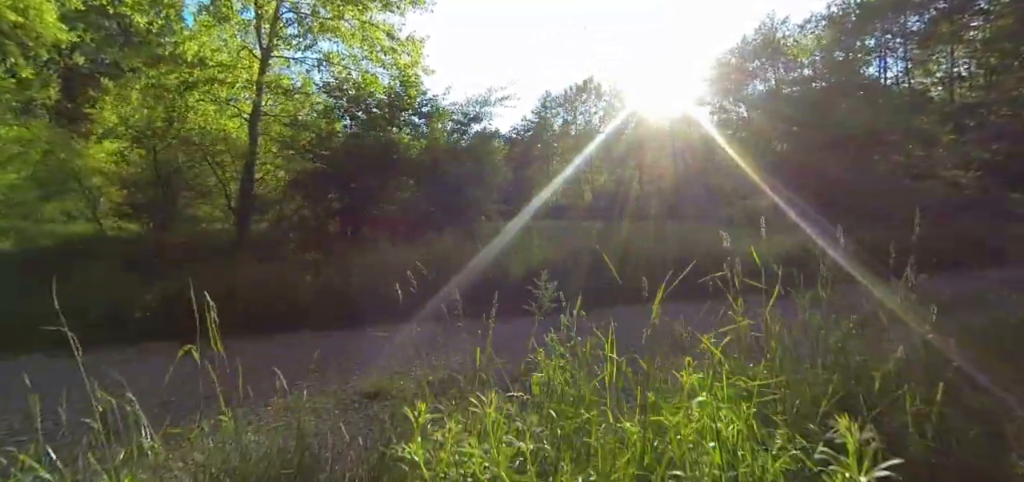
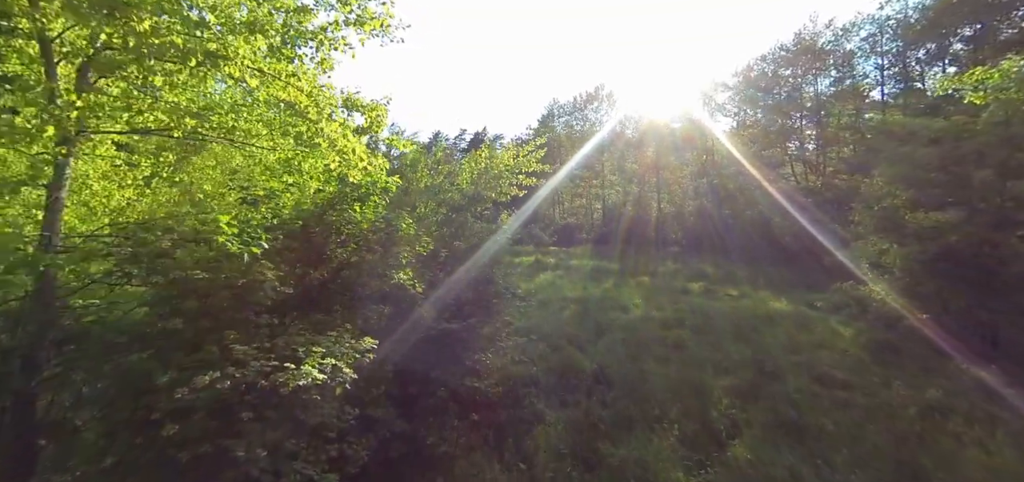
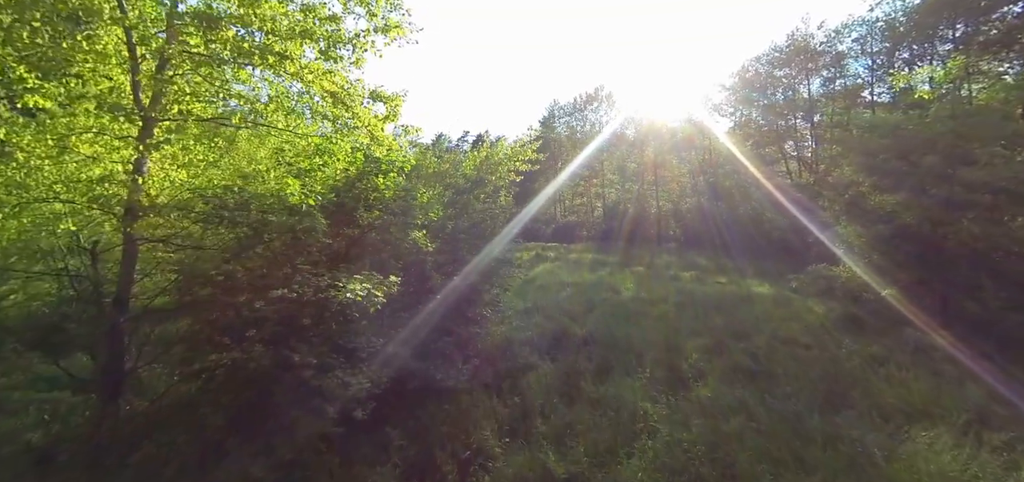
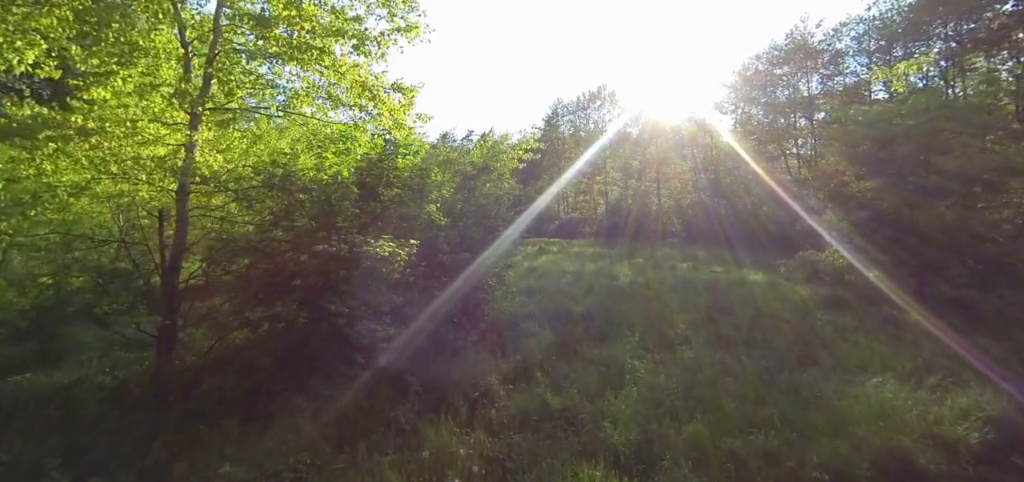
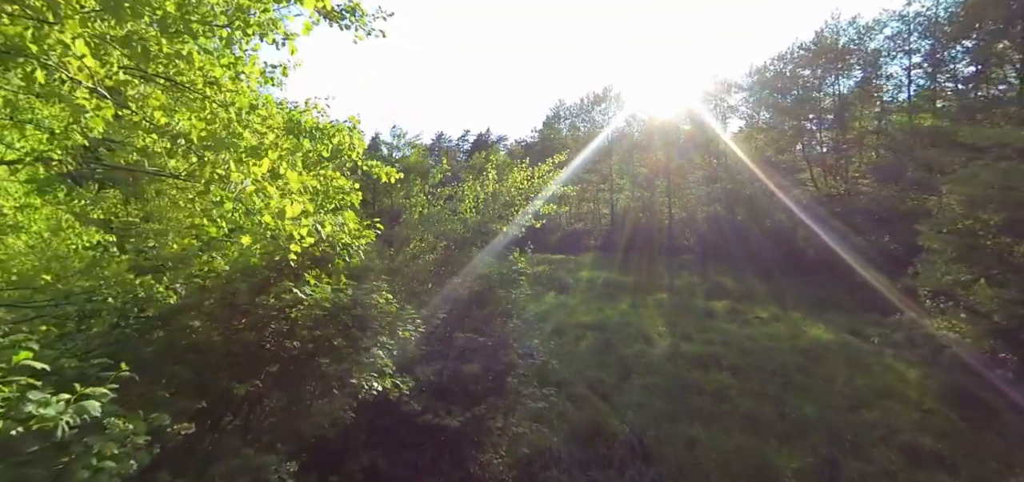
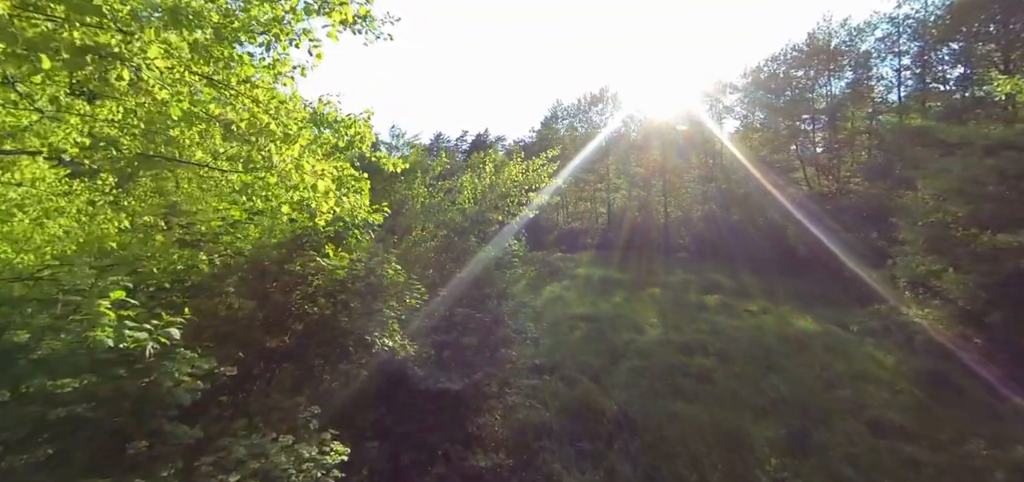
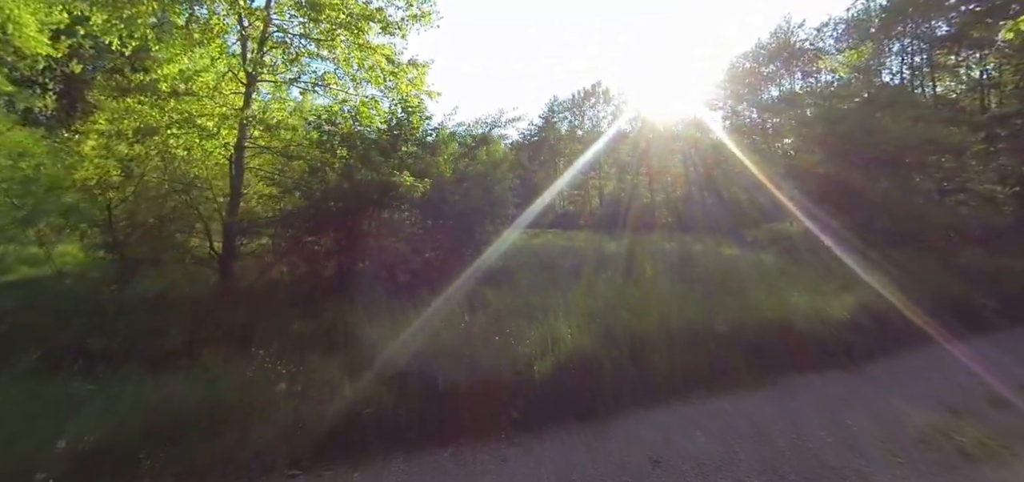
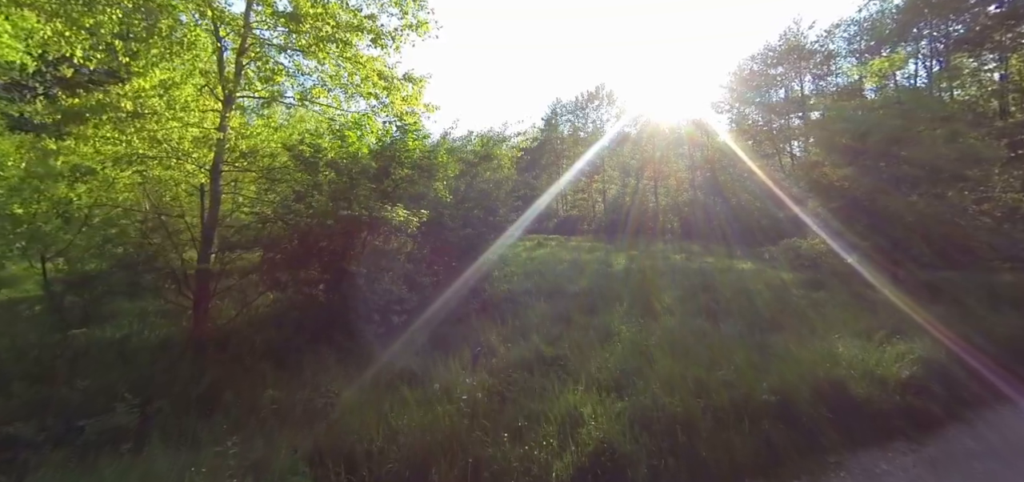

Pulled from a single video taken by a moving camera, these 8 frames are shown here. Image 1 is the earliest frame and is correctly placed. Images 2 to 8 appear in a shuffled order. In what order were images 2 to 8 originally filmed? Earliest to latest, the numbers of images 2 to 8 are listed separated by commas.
7, 8, 4, 3, 2, 6, 5
